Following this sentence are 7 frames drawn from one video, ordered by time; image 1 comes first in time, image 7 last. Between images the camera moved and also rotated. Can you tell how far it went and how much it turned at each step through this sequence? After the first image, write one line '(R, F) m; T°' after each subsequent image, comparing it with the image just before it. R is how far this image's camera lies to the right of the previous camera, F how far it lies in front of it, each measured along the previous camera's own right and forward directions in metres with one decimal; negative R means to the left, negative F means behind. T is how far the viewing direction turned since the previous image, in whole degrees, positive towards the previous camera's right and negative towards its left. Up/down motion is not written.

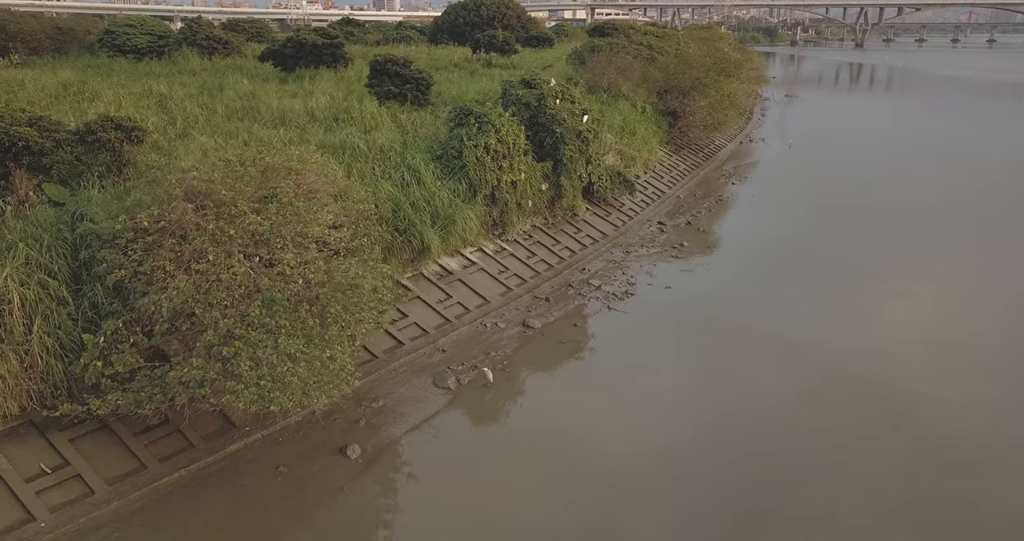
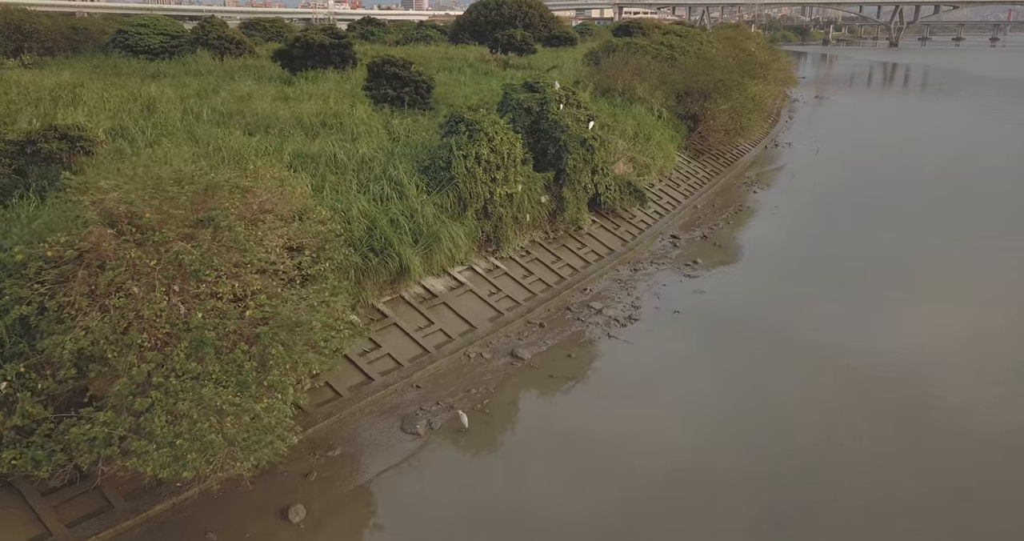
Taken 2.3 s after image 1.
(+0.3, +0.6) m; -2°
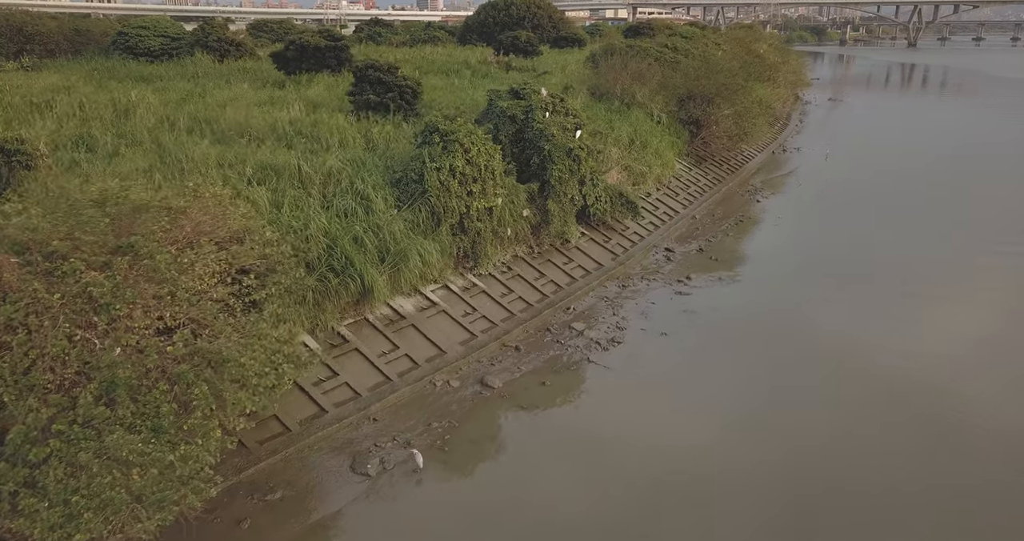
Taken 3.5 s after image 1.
(+0.3, +0.4) m; -1°
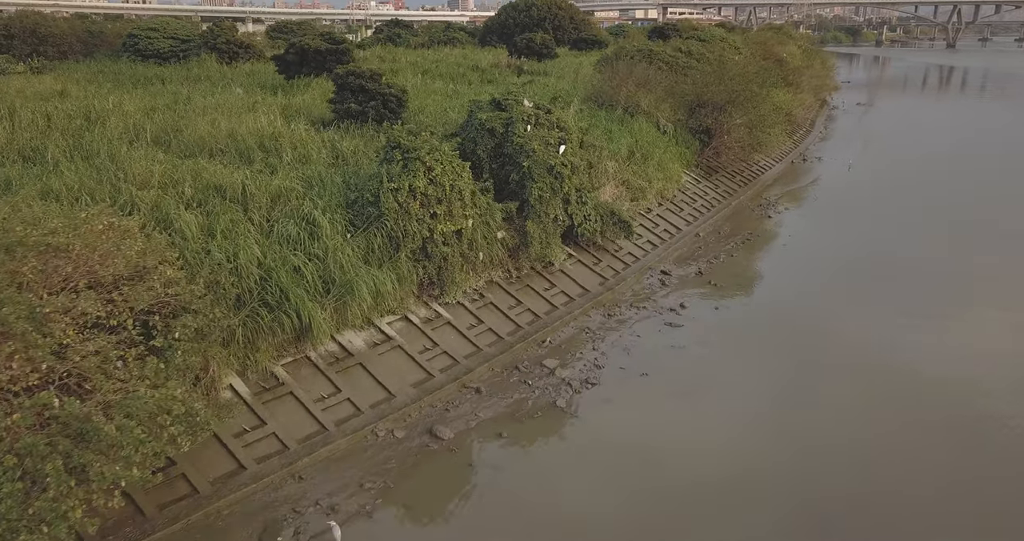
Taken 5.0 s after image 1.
(+0.5, +0.6) m; -2°
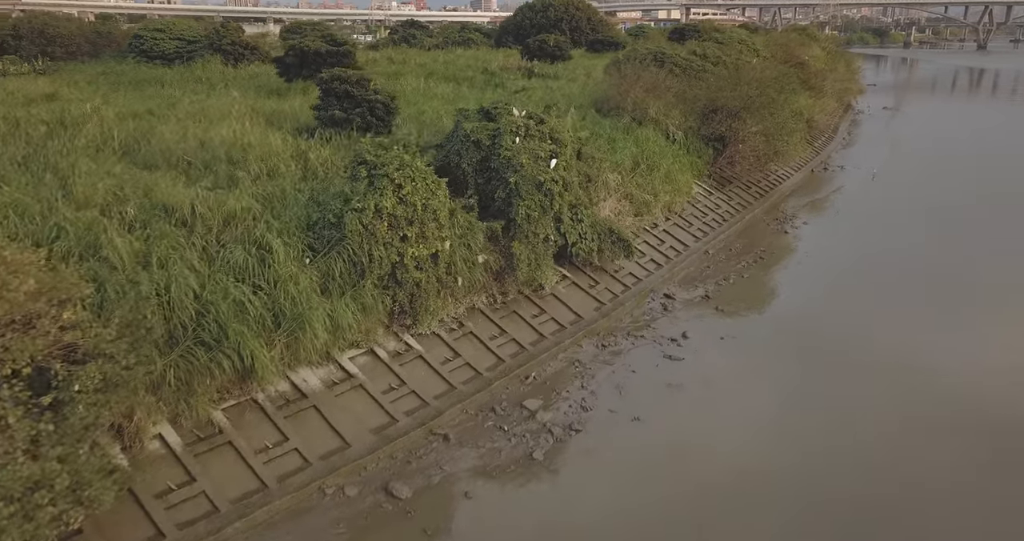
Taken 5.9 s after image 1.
(+0.3, +0.6) m; -2°
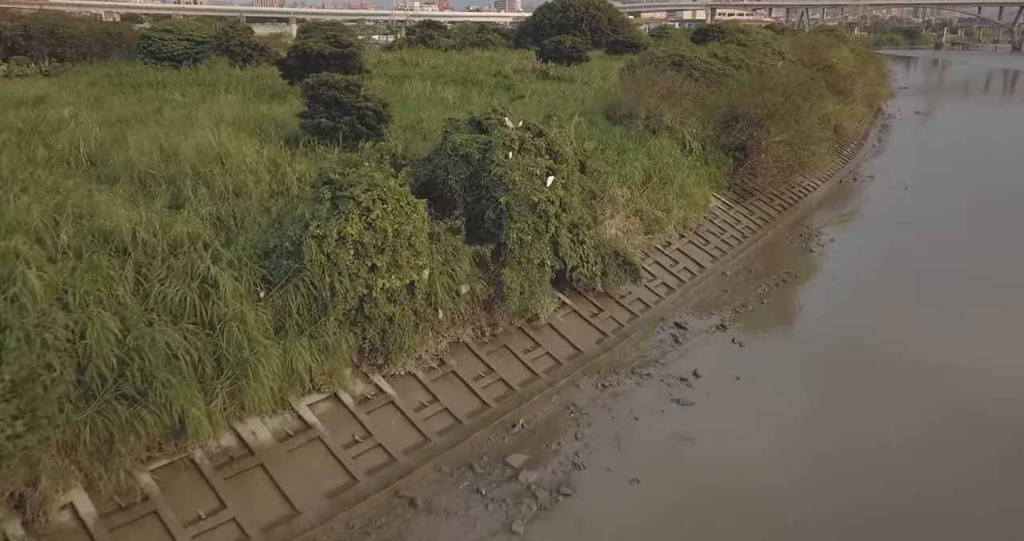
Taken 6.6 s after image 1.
(+0.2, +0.6) m; -2°
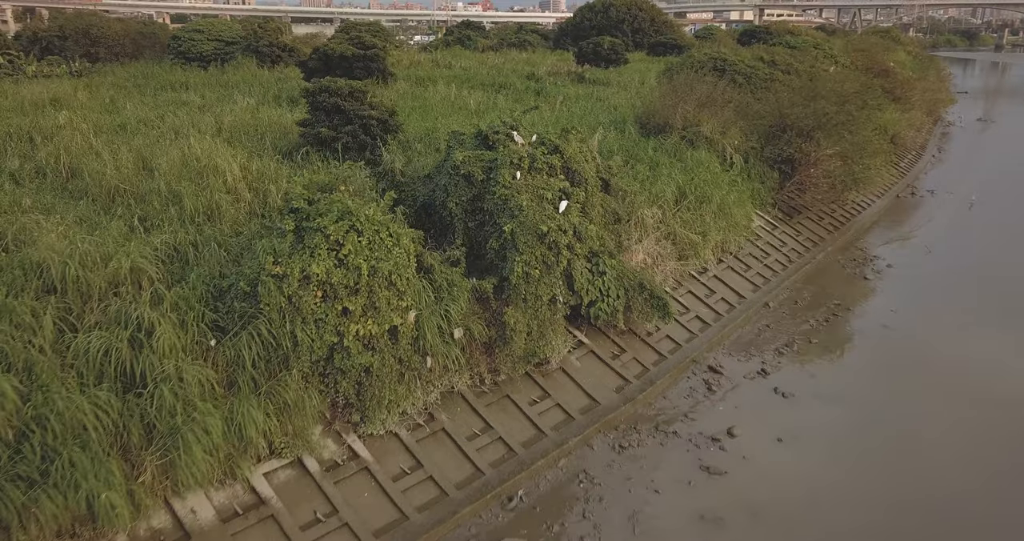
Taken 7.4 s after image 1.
(+0.2, +0.7) m; -3°
